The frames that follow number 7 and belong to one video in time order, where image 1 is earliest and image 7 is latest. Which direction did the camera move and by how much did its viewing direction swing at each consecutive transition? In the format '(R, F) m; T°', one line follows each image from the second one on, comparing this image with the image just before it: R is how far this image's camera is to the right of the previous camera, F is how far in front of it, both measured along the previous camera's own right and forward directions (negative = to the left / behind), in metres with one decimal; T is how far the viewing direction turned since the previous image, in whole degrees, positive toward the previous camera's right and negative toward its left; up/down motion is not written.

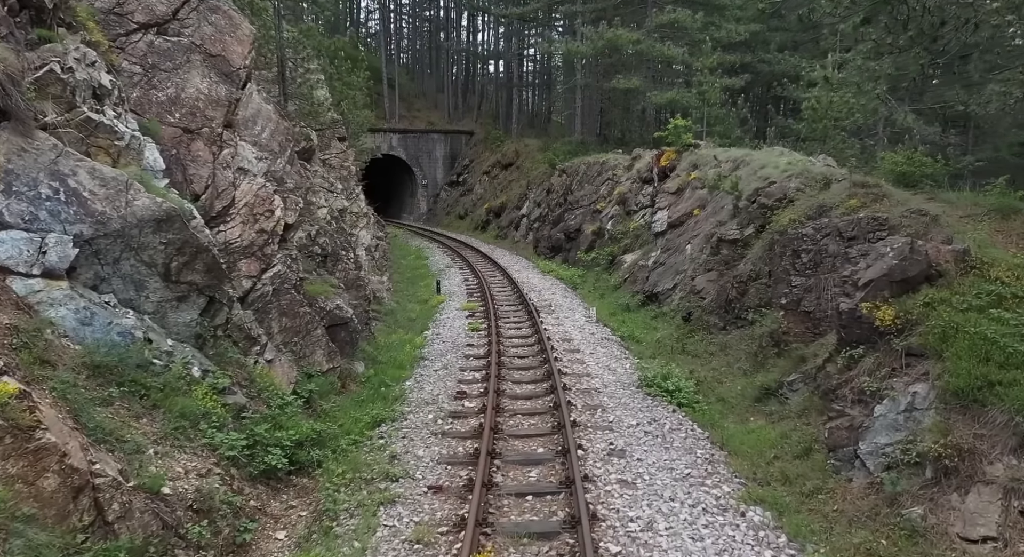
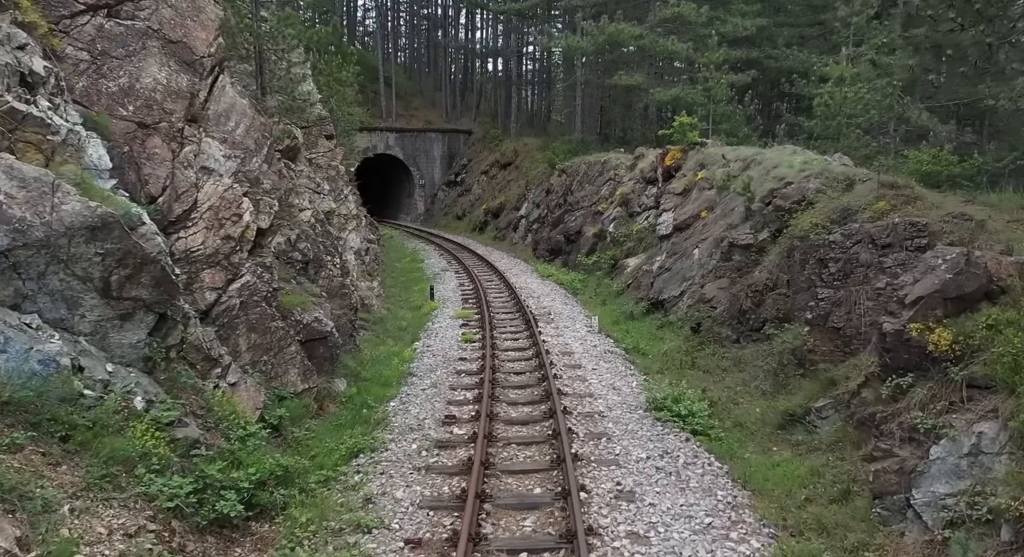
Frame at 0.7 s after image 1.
(+0.1, +1.1) m; 0°
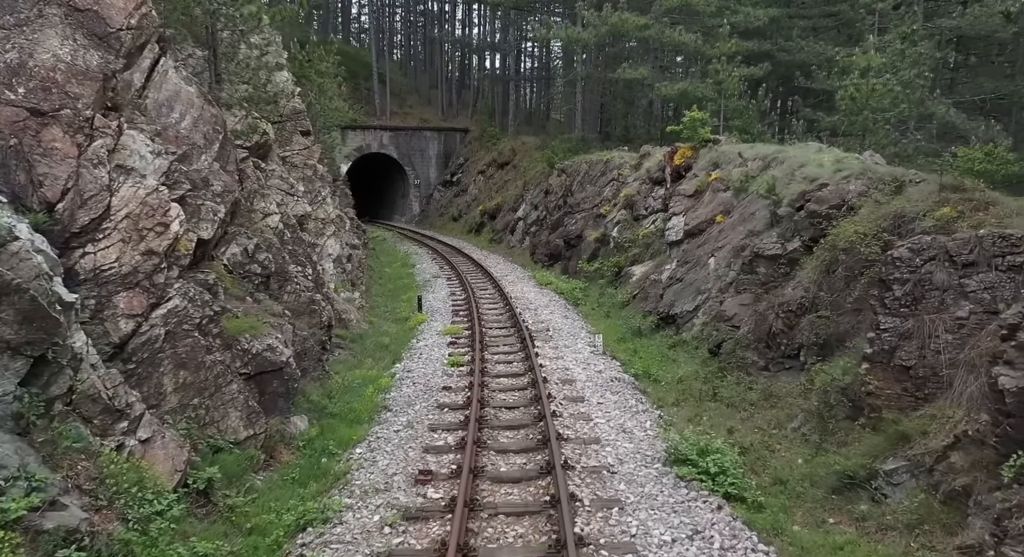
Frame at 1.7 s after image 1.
(+0.1, +1.9) m; 0°
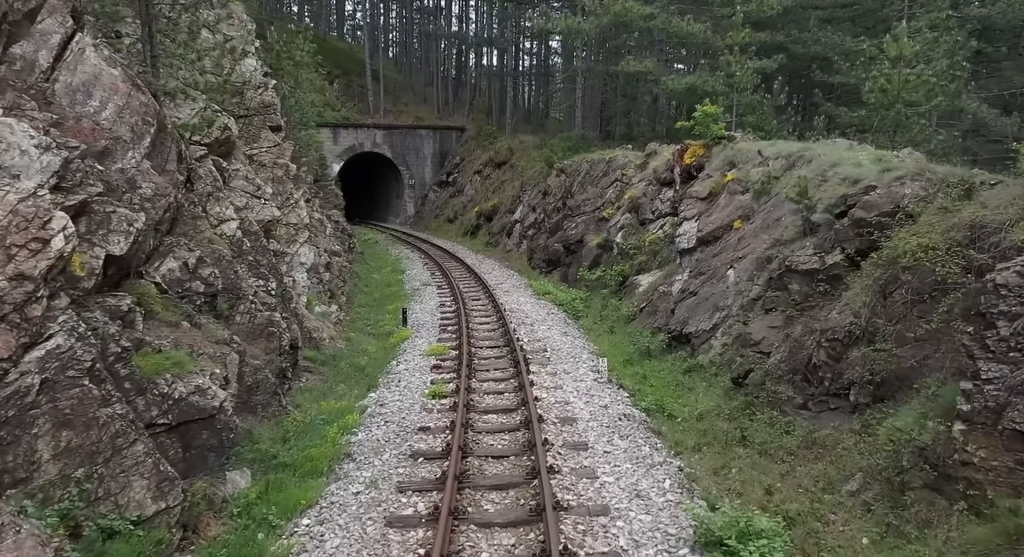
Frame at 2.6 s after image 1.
(+0.1, +2.0) m; 0°
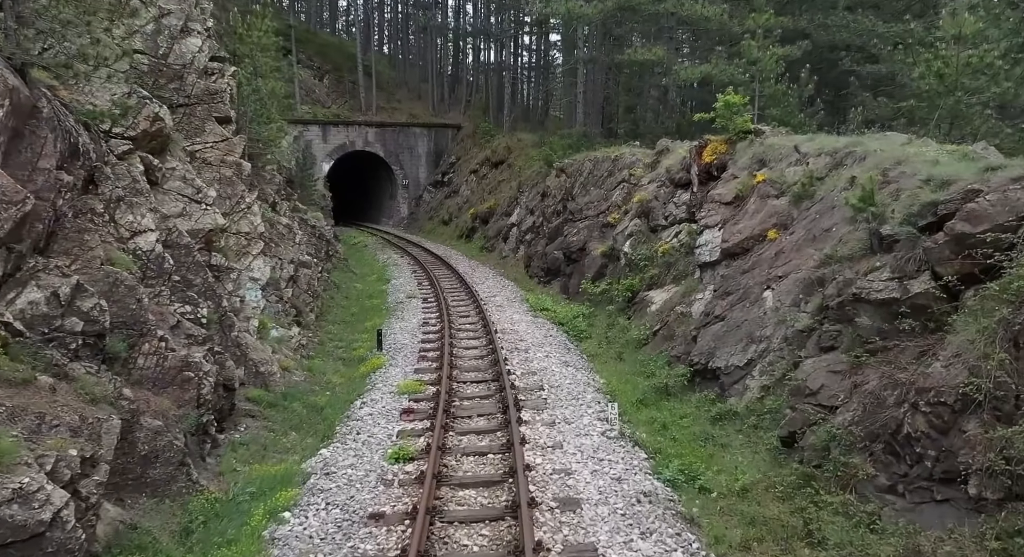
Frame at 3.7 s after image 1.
(+0.2, +2.7) m; 0°
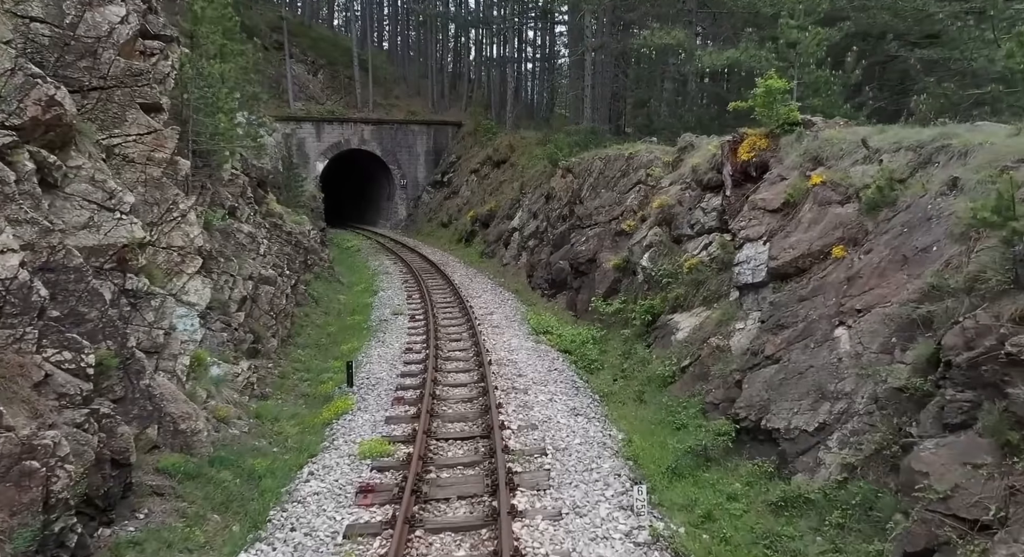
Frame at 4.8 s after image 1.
(+0.1, +2.9) m; 0°
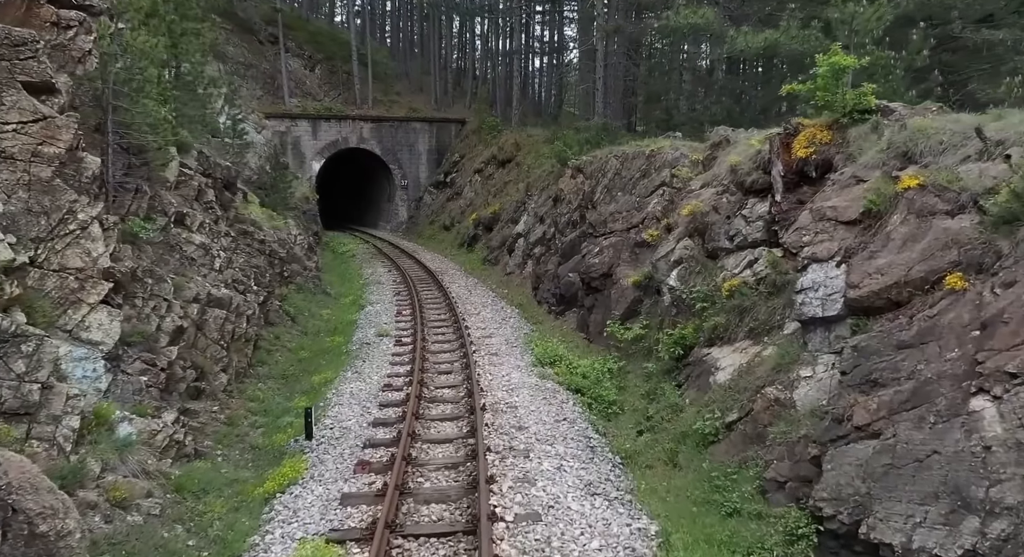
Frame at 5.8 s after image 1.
(+0.1, +2.8) m; -1°
